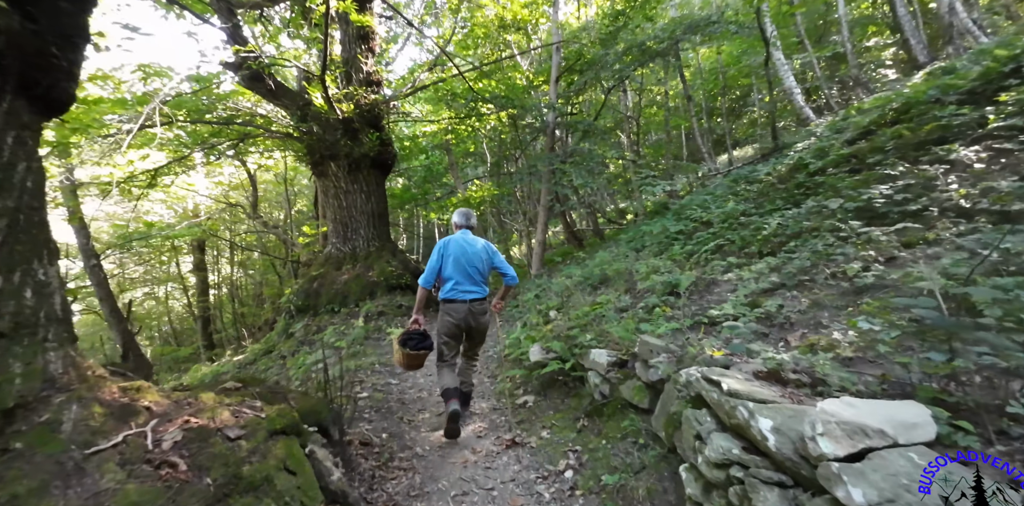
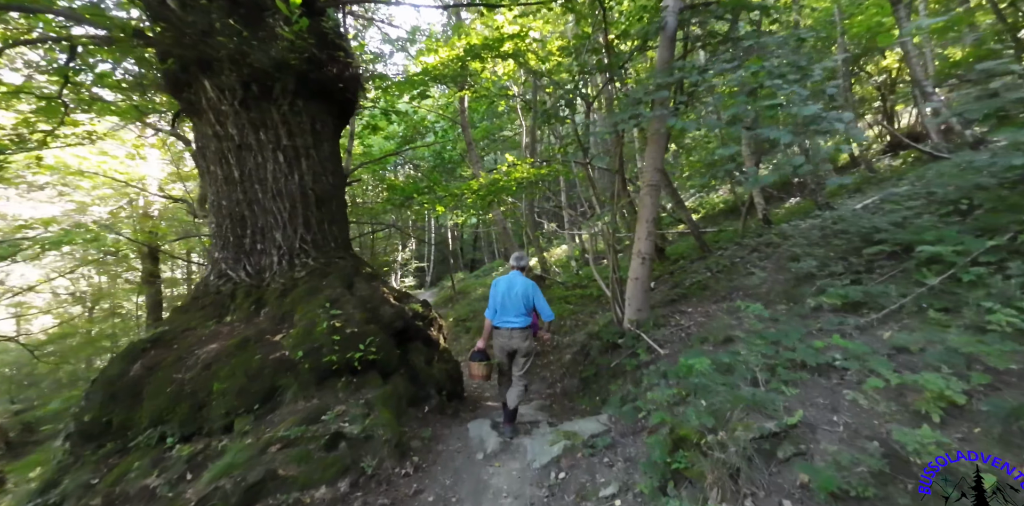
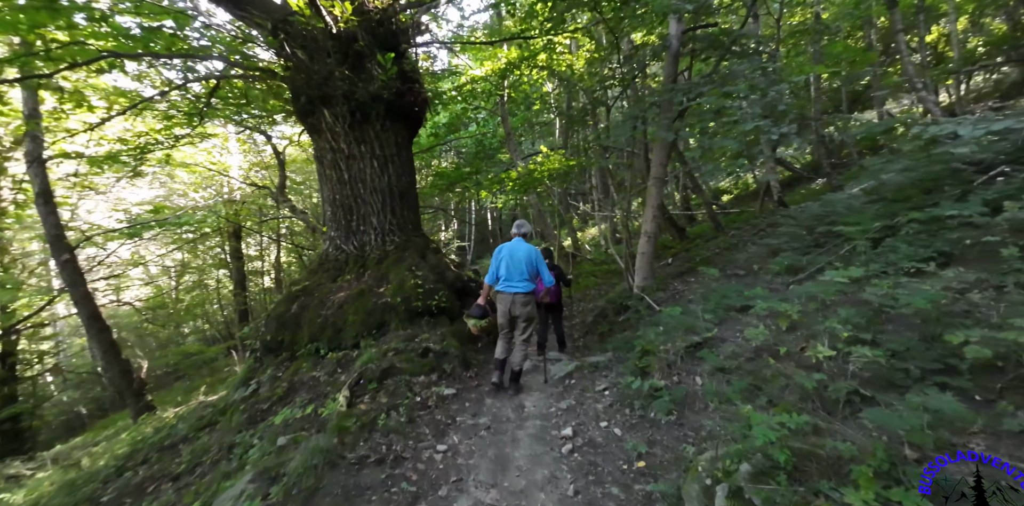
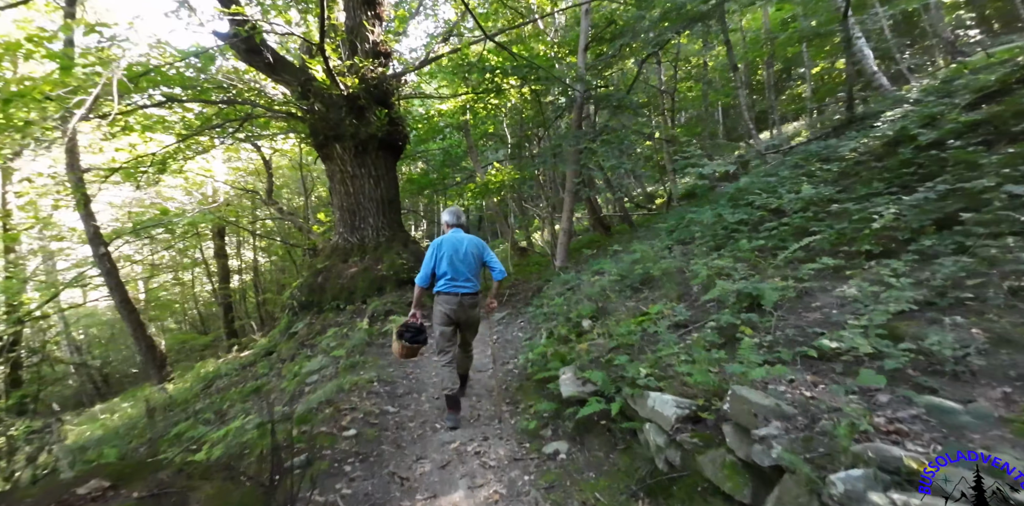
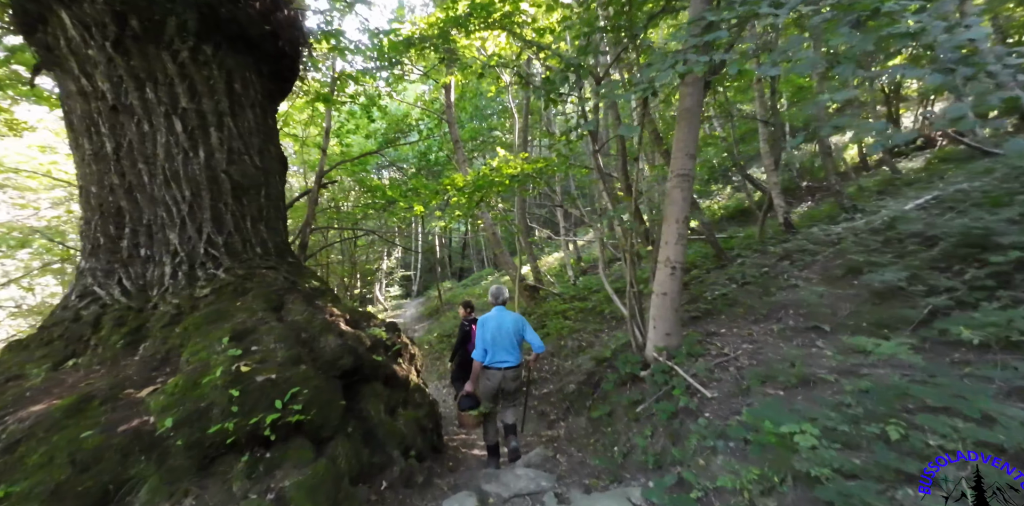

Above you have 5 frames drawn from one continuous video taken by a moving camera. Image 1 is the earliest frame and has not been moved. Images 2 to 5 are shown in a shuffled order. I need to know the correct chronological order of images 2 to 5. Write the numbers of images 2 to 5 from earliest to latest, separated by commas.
4, 3, 2, 5
